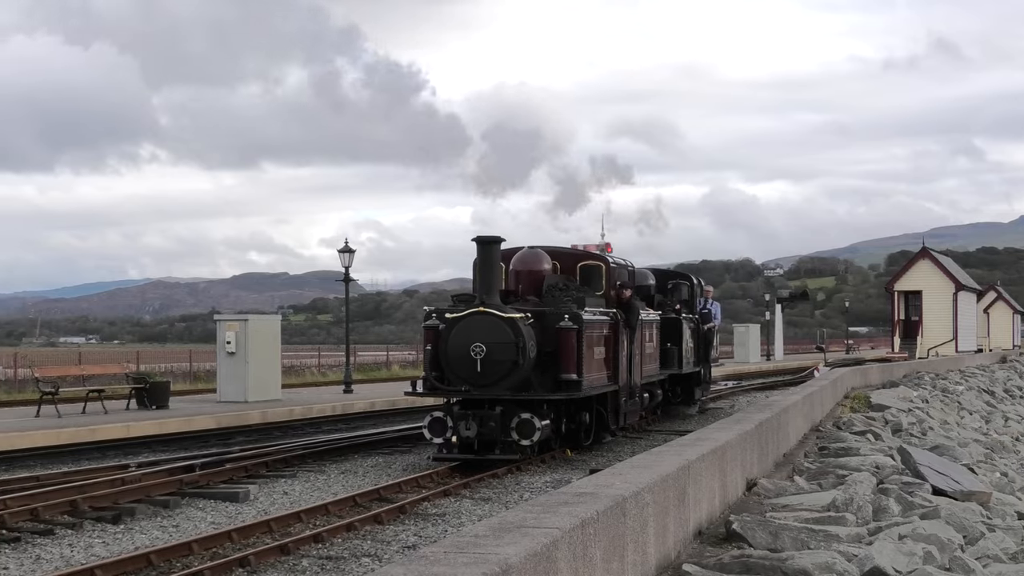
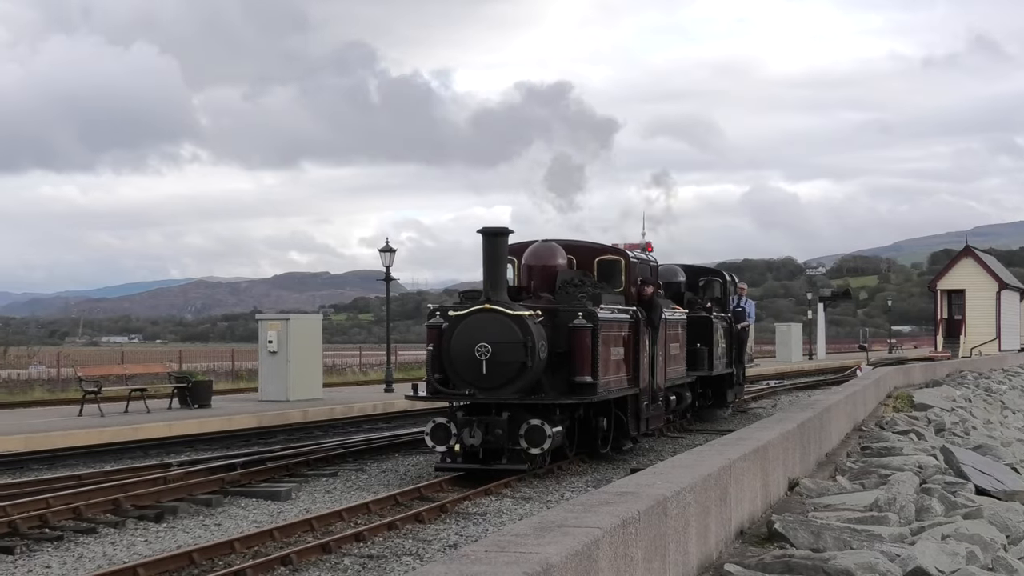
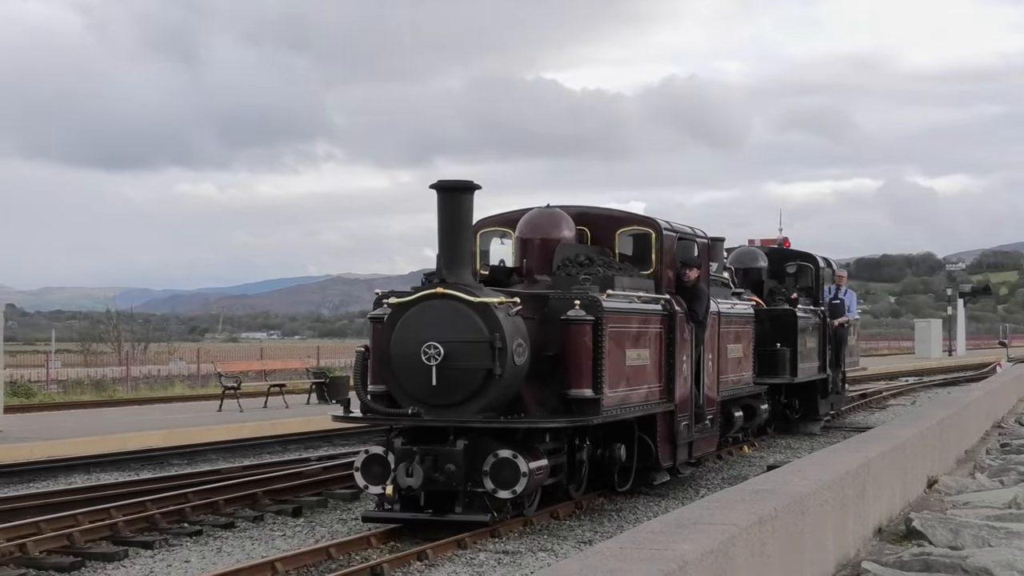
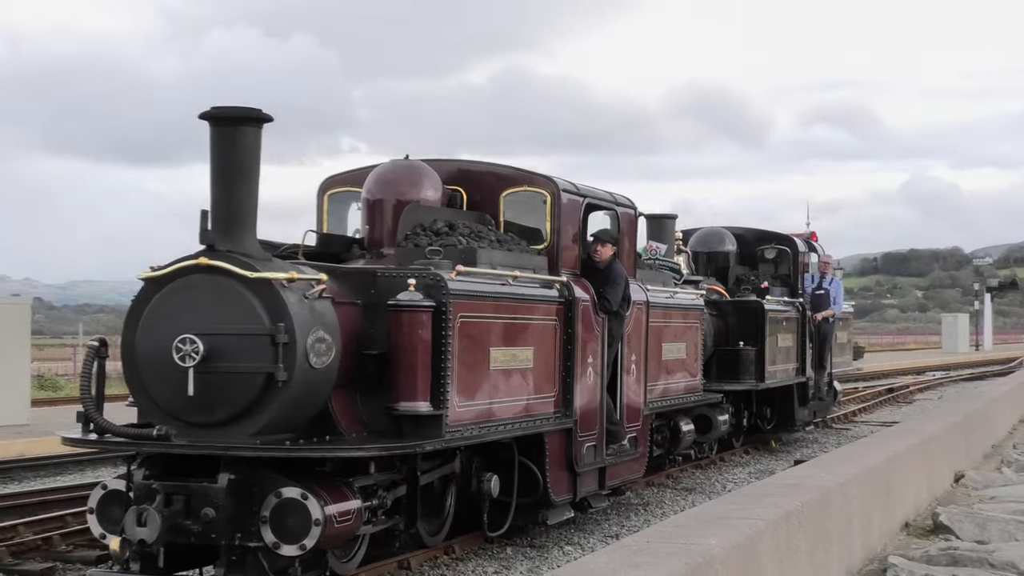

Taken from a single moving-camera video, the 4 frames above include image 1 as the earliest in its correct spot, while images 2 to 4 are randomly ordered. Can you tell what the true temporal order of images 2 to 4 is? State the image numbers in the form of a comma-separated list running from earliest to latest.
2, 3, 4
